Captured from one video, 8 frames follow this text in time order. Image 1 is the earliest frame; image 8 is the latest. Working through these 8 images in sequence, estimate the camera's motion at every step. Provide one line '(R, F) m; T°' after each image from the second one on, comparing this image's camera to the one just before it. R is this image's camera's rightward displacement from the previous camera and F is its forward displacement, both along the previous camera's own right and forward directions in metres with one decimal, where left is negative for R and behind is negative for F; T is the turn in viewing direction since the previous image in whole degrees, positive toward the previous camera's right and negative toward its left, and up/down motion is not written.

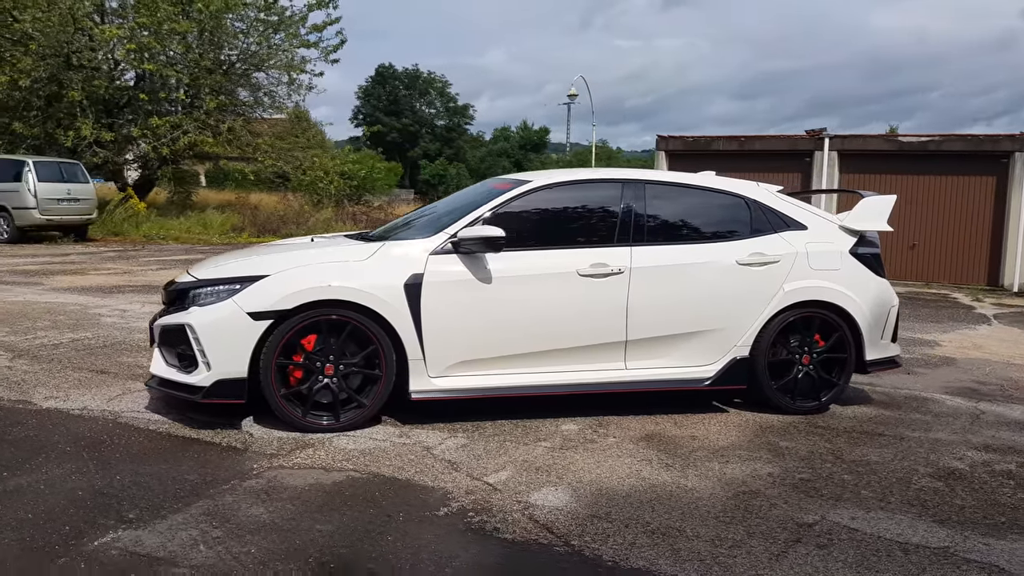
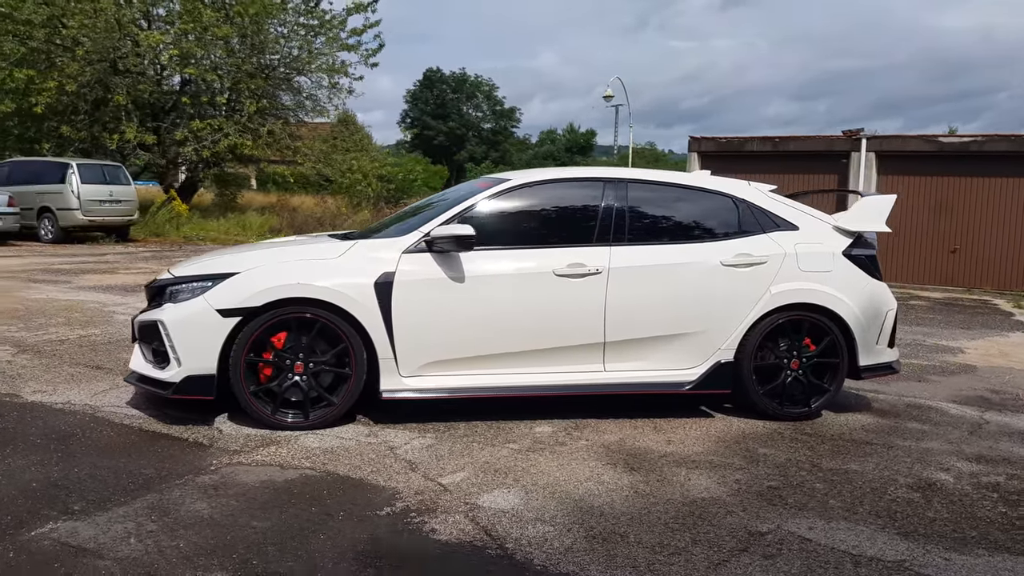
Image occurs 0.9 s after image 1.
(+0.4, +0.1) m; -3°
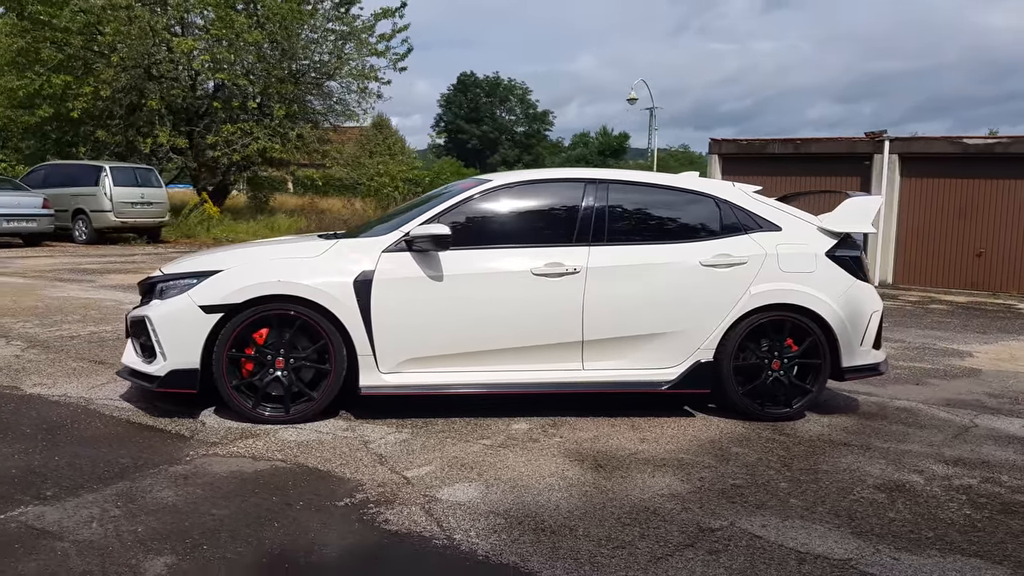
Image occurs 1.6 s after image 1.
(+0.3, -0.1) m; -2°
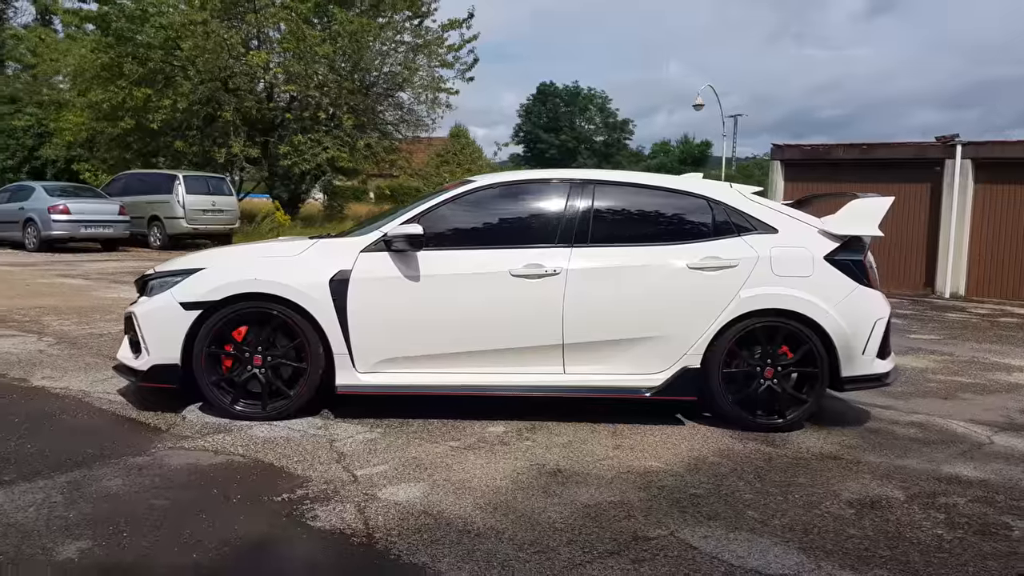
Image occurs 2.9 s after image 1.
(+0.6, +0.1) m; -6°
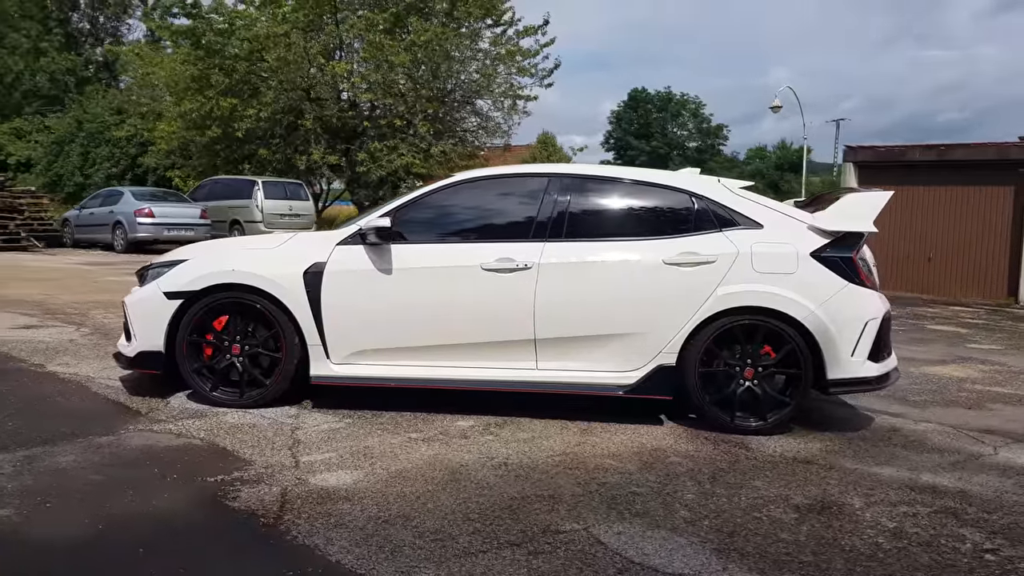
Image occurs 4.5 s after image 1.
(+0.7, +0.1) m; -7°
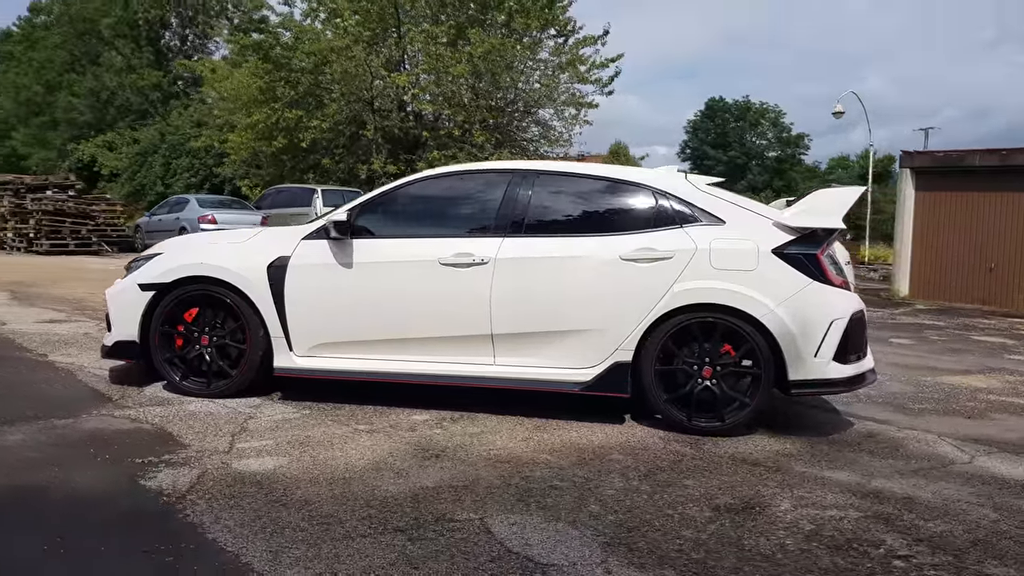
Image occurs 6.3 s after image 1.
(+0.7, 0.0) m; -5°
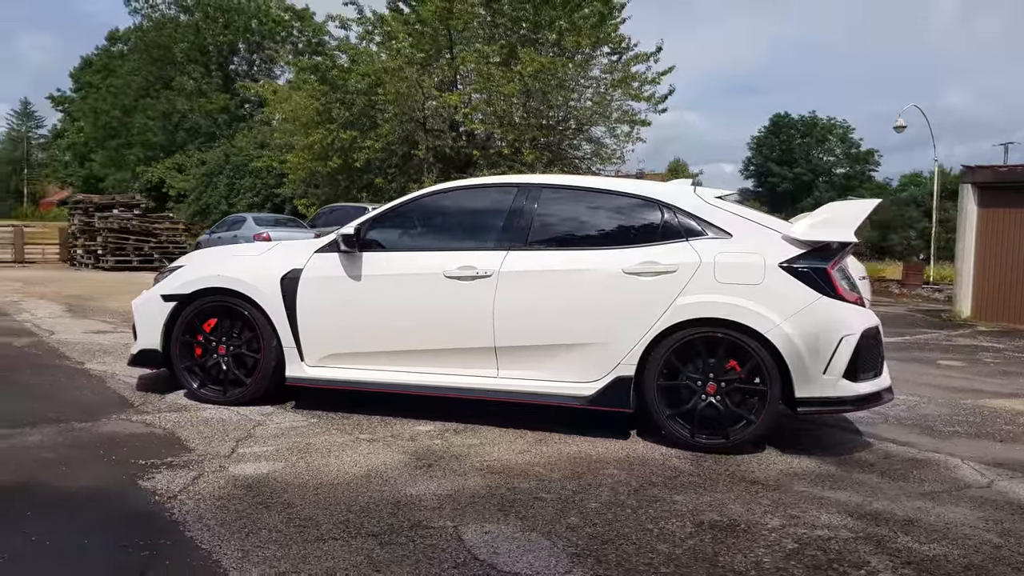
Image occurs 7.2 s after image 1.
(+0.3, 0.0) m; -4°
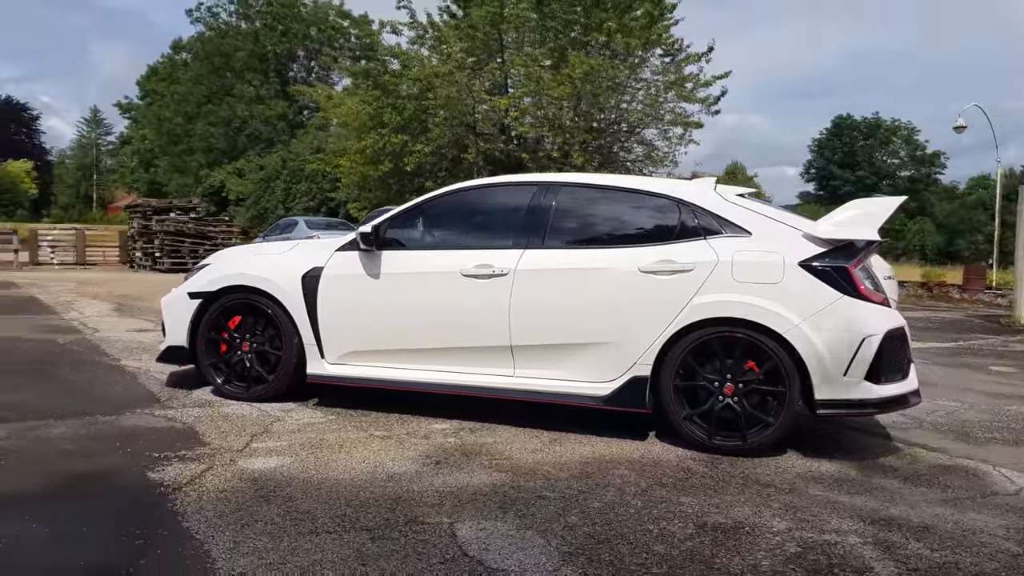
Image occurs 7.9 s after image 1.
(+0.2, 0.0) m; -4°
